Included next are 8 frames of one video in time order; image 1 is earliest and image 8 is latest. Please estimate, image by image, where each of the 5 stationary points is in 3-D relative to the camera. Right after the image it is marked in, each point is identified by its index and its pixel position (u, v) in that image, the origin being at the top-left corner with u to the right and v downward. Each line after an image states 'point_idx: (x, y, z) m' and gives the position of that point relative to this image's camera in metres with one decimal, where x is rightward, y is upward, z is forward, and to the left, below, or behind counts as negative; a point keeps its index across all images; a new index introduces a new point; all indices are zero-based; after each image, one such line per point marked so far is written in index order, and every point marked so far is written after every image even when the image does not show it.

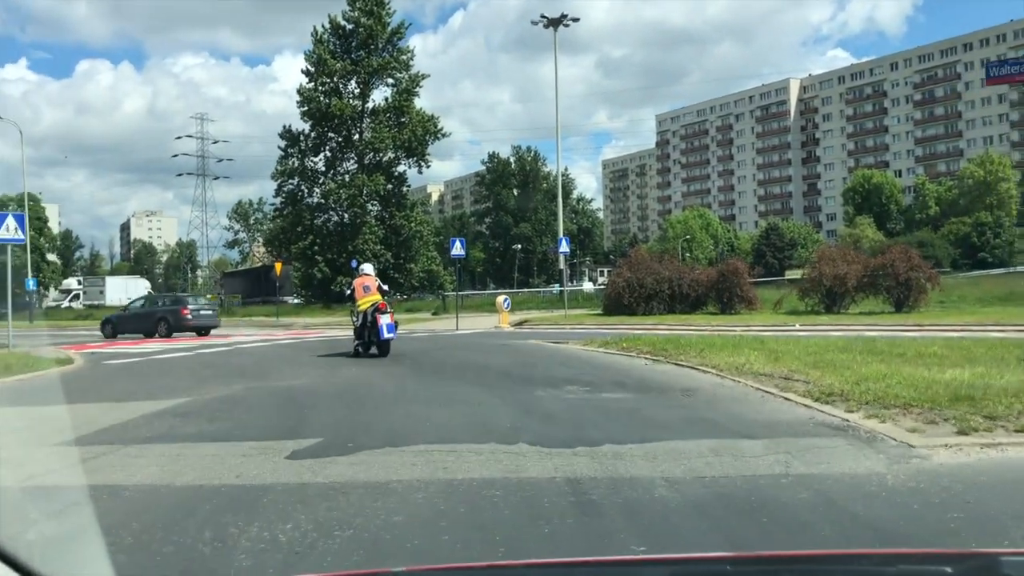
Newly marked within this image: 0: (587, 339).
0: (+1.5, -1.2, +19.8) m
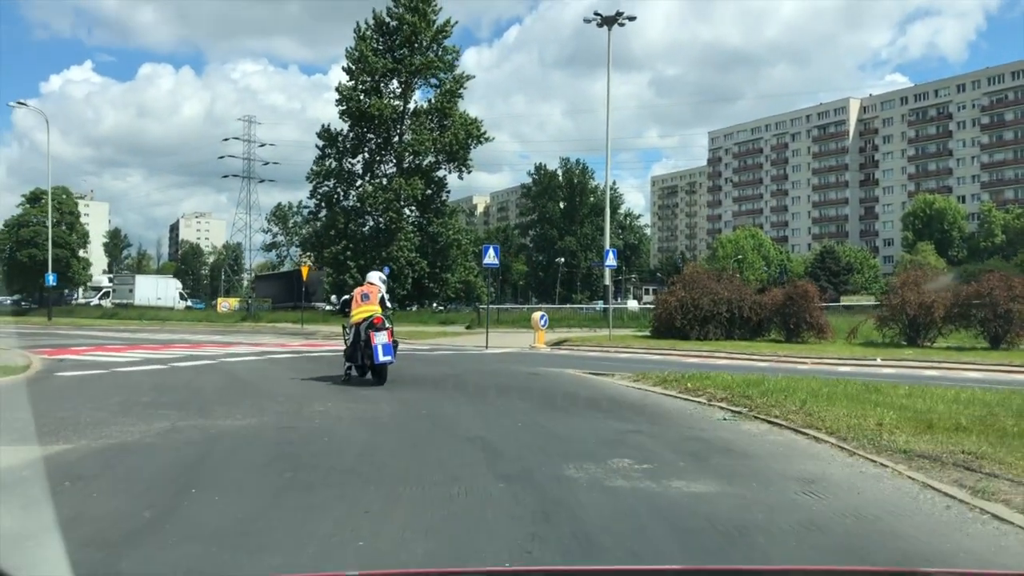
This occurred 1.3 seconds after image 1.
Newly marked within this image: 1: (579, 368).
0: (+2.1, -1.5, +16.3) m
1: (+1.1, -1.4, +15.8) m
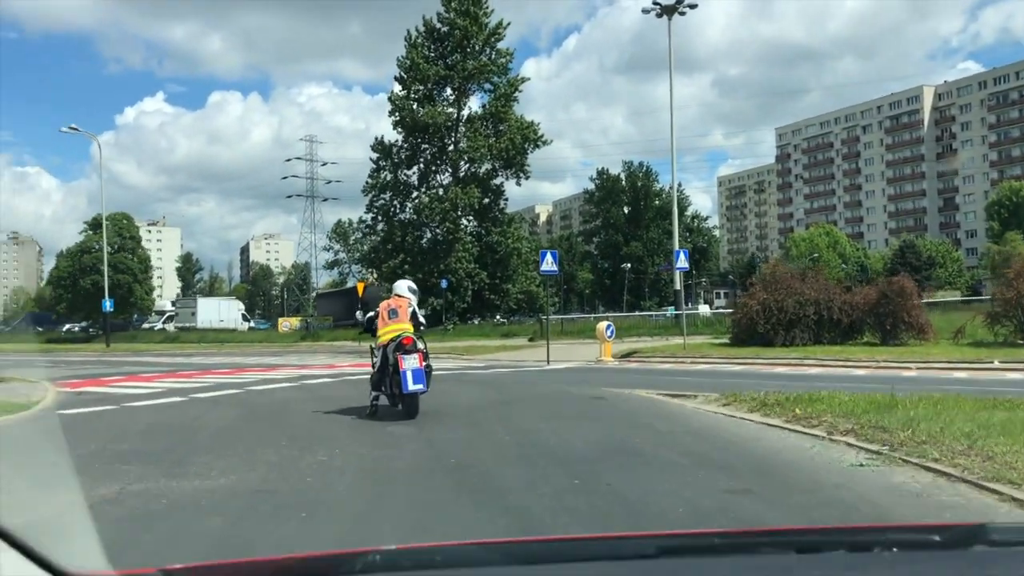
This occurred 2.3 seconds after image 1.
0: (+3.0, -1.5, +13.8) m
1: (+2.0, -1.5, +13.3) m
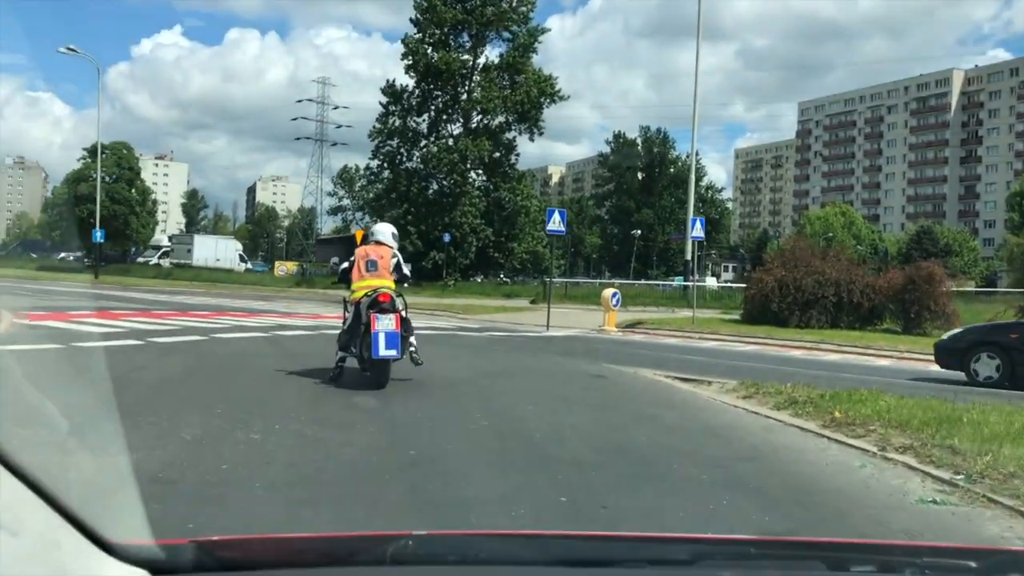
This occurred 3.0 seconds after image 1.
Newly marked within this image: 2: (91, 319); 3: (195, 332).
0: (+2.9, -1.2, +12.3) m
1: (+1.9, -1.1, +11.8) m
2: (-8.5, -0.6, +18.7) m
3: (-5.4, -0.8, +15.7) m
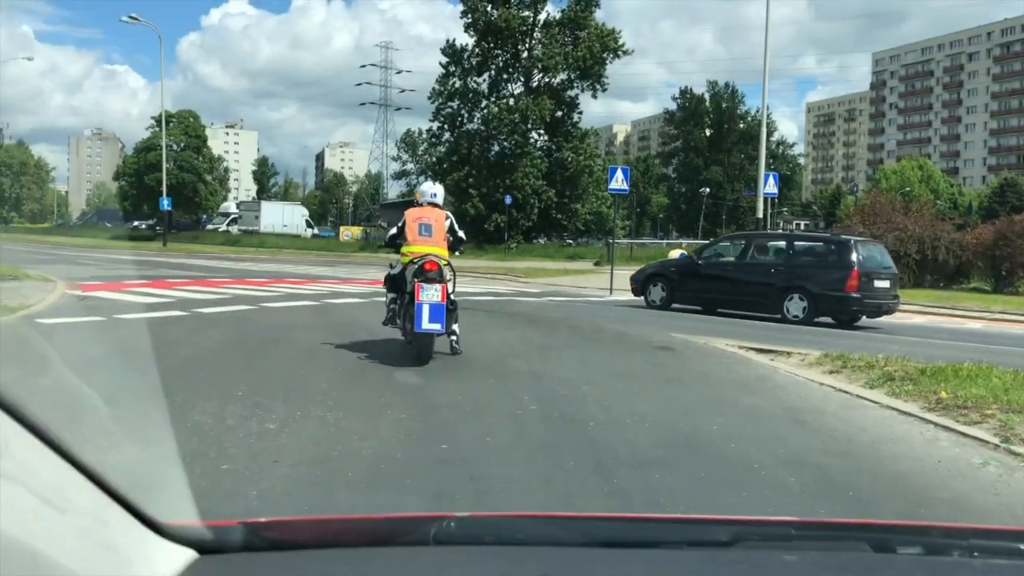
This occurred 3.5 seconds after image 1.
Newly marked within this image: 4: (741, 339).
0: (+3.6, -0.7, +11.2) m
1: (+2.6, -0.6, +10.8) m
2: (-7.3, 0.0, +18.4) m
3: (-4.4, -0.2, +15.2) m
4: (+2.8, -0.6, +11.4) m
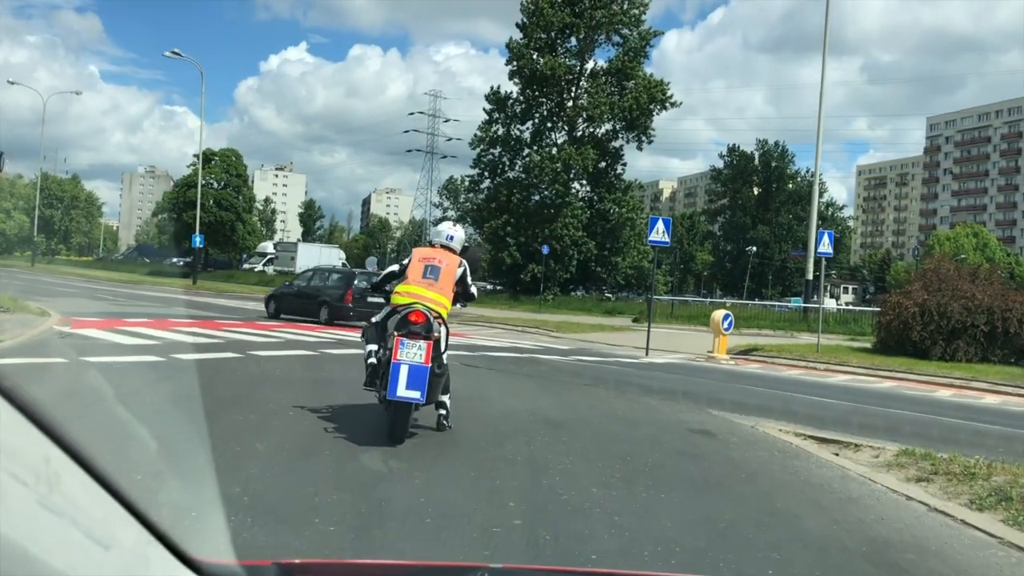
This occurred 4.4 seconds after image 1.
0: (+3.7, -1.5, +9.4) m
1: (+2.6, -1.3, +9.1) m
2: (-6.8, -0.7, +17.1) m
3: (-4.1, -0.9, +13.7) m
4: (+2.9, -1.4, +9.6) m
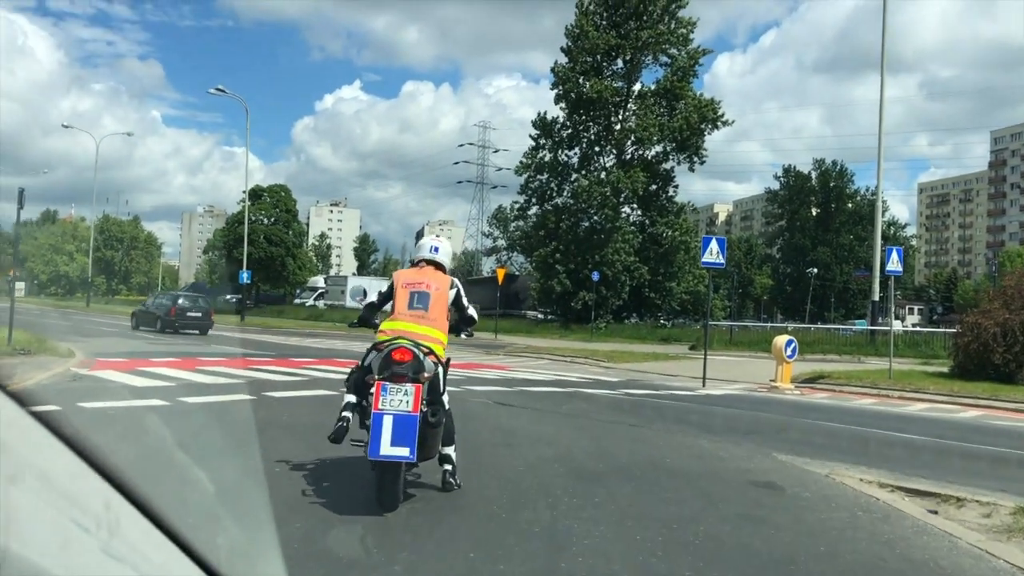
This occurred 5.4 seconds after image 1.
0: (+4.0, -1.6, +7.9) m
1: (+2.9, -1.5, +7.7) m
2: (-6.0, -1.4, +16.3) m
3: (-3.5, -1.4, +12.7) m
4: (+3.2, -1.6, +8.2) m
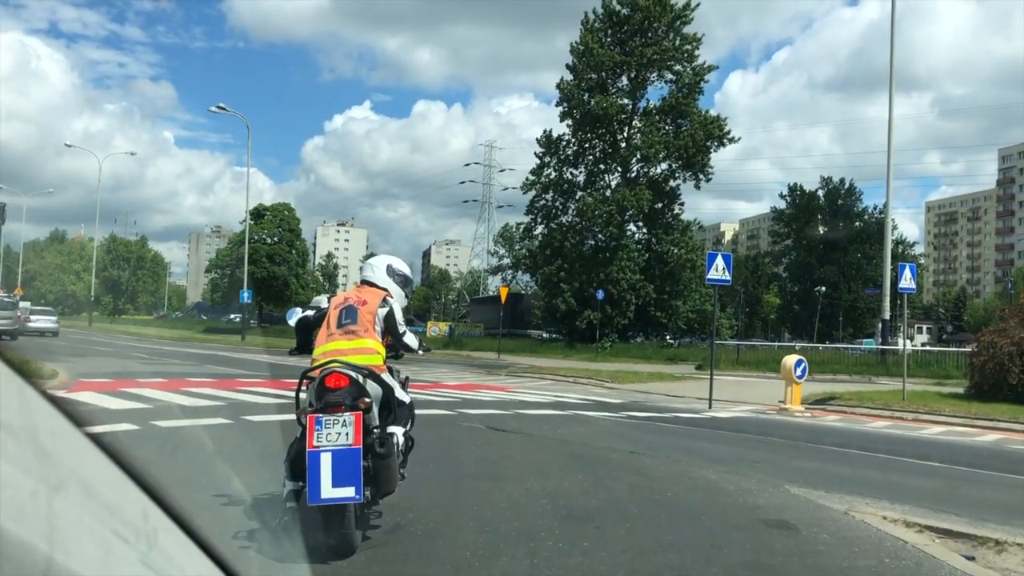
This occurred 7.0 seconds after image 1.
0: (+3.9, -1.7, +7.2) m
1: (+2.8, -1.6, +7.0) m
2: (-6.1, -1.7, +15.6) m
3: (-3.6, -1.6, +12.1) m
4: (+3.1, -1.7, +7.5) m
